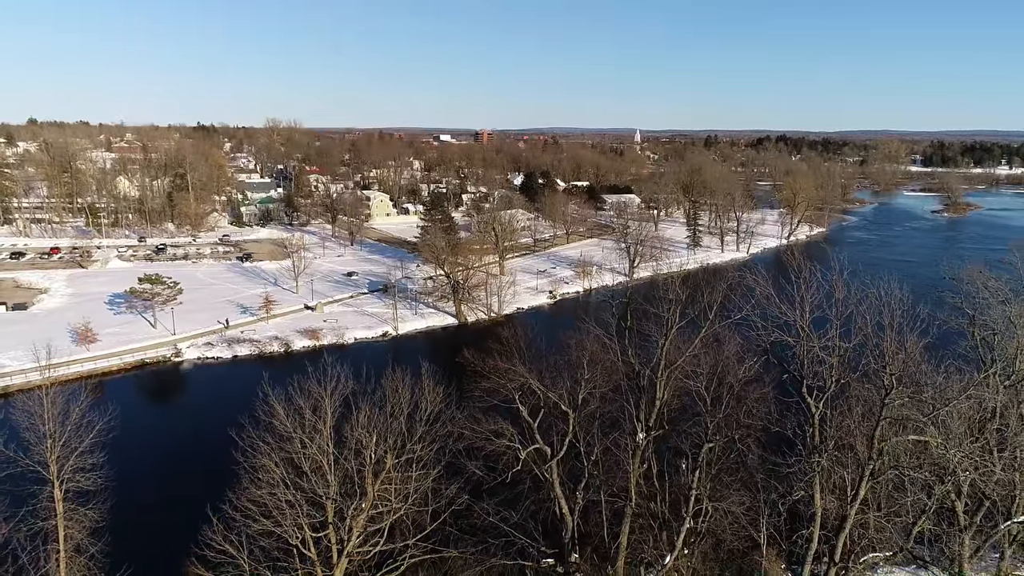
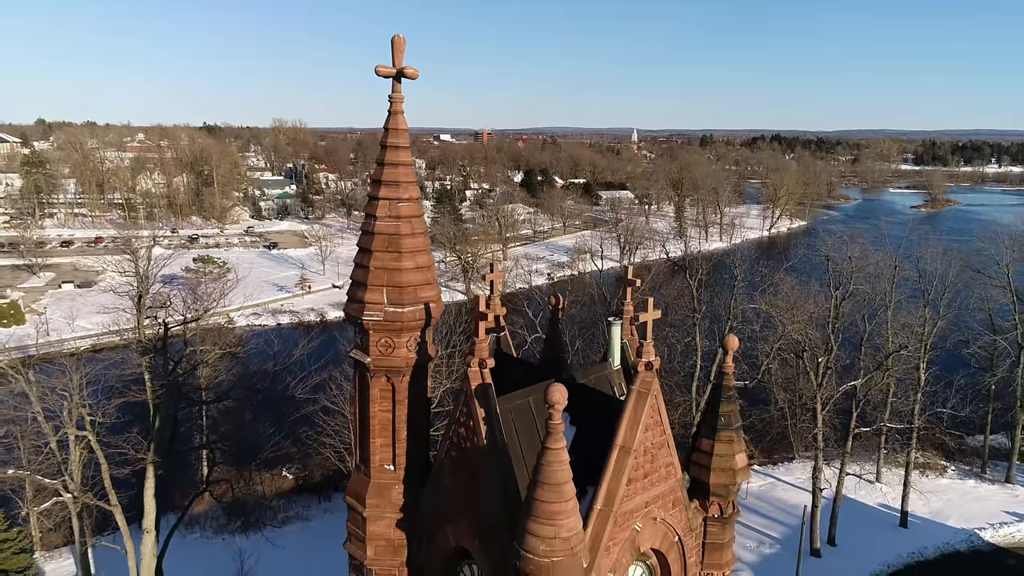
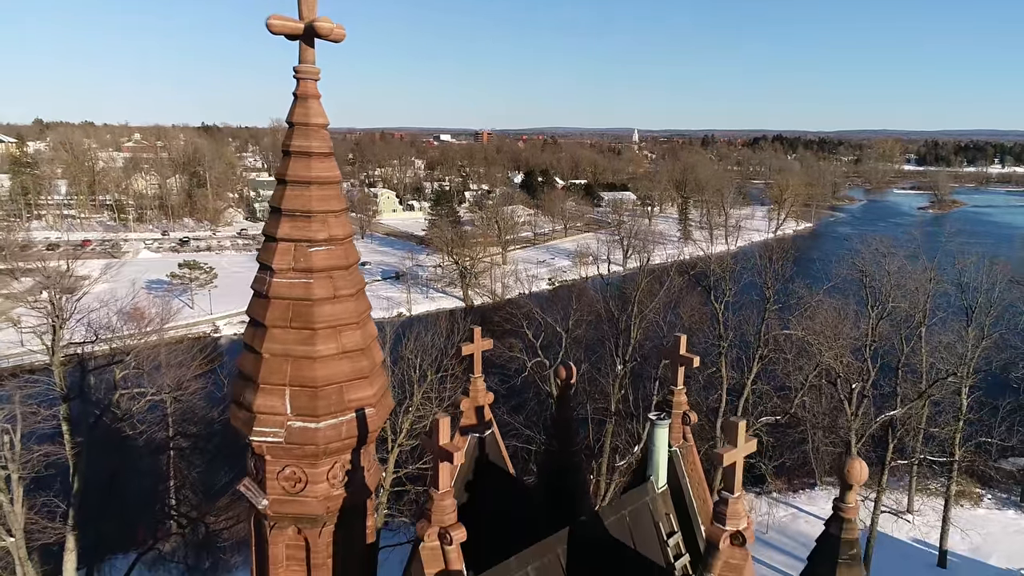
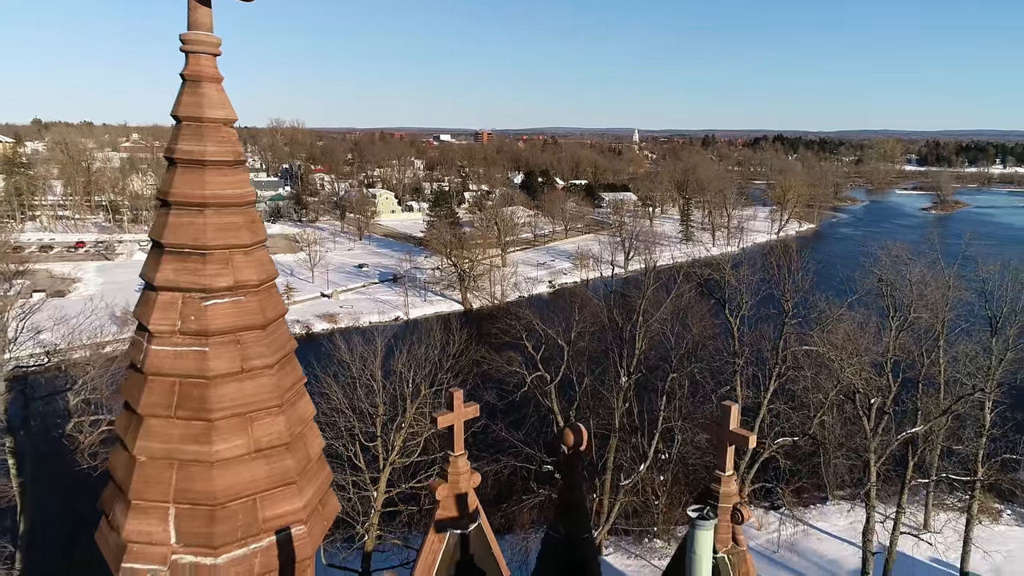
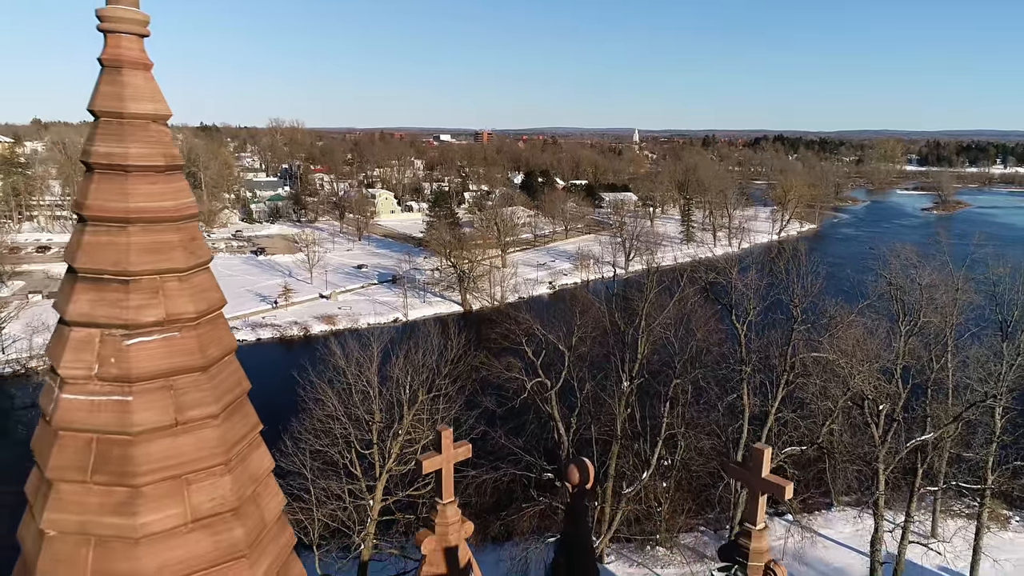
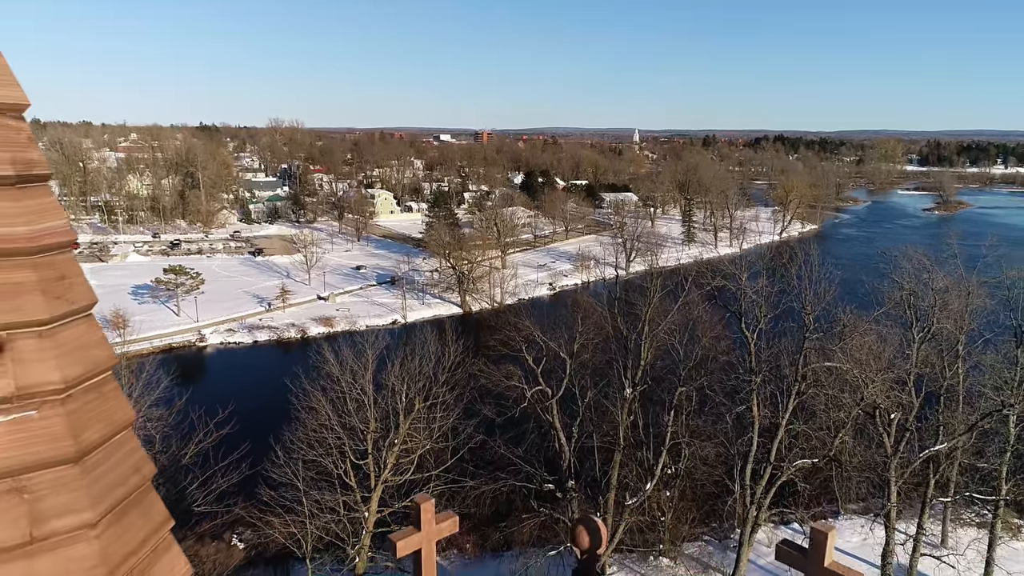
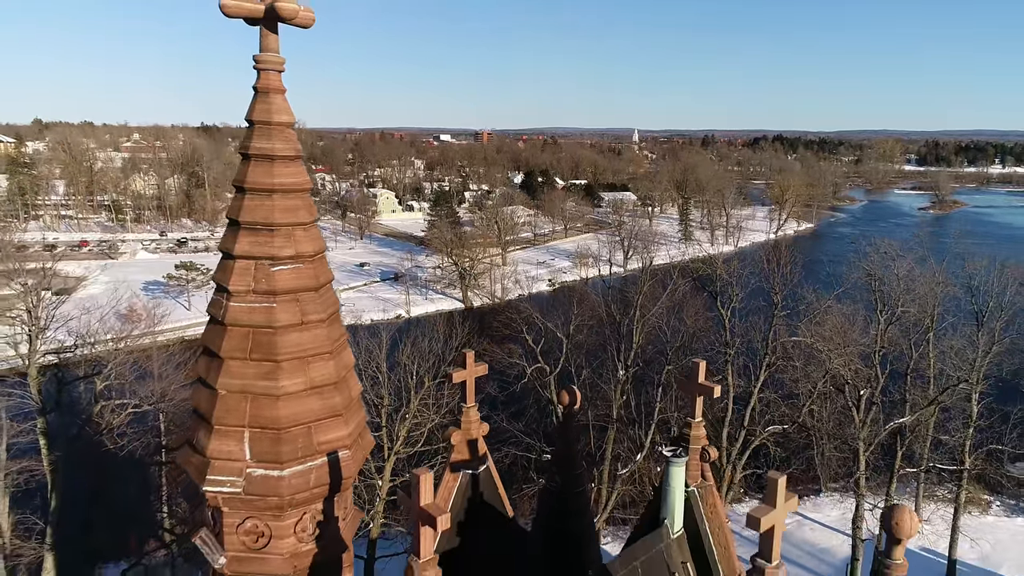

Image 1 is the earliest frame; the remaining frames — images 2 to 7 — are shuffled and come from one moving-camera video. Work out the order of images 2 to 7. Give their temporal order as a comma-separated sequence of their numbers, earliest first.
6, 5, 4, 7, 3, 2
